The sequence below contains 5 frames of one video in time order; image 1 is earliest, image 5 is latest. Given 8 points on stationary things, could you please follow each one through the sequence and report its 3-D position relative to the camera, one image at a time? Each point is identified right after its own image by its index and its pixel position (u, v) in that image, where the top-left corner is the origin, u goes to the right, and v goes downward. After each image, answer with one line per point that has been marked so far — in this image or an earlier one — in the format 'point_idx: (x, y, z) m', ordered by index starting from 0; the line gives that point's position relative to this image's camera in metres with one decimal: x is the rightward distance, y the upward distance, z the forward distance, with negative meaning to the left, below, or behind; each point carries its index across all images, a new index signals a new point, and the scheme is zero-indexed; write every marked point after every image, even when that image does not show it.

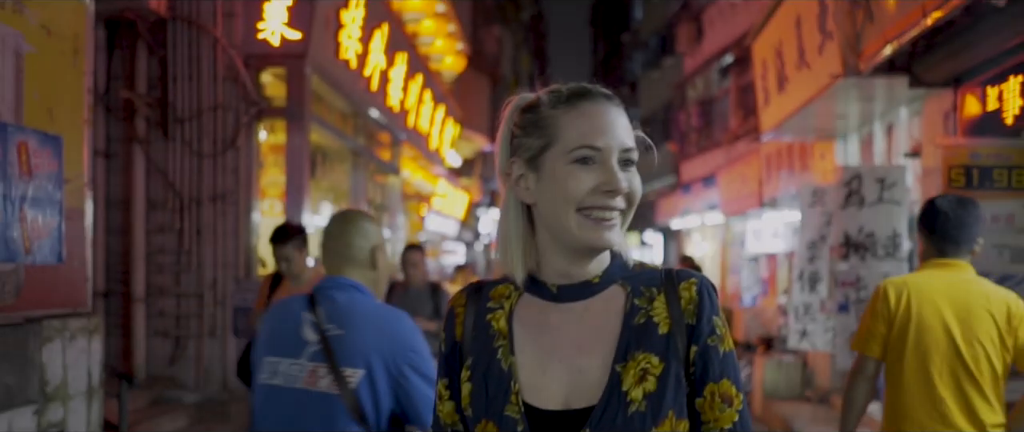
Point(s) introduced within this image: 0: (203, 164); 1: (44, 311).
0: (-2.8, +0.5, +7.8) m
1: (-2.3, -0.5, +4.4) m
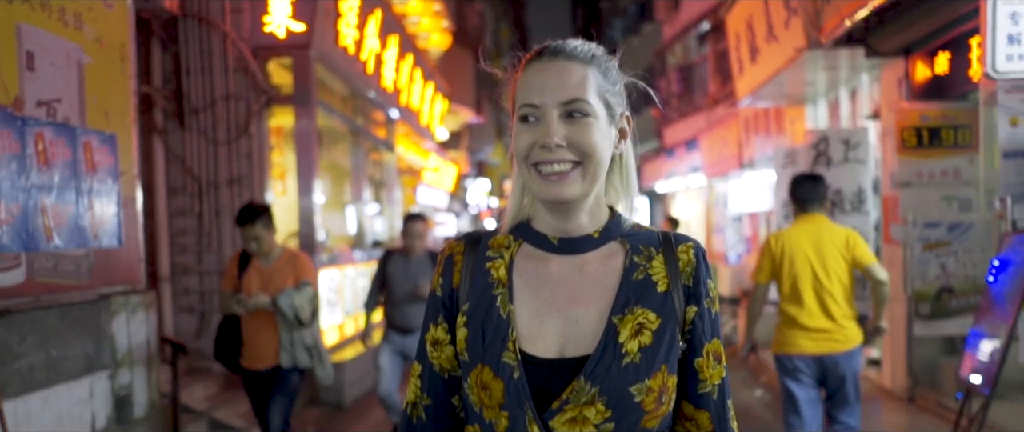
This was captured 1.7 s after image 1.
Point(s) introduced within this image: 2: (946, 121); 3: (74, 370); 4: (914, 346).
0: (-2.8, +0.6, +8.4) m
1: (-2.3, -0.4, +5.0) m
2: (+3.3, +0.7, +6.6) m
3: (-2.3, -0.8, +4.5) m
4: (+3.2, -1.0, +6.8) m
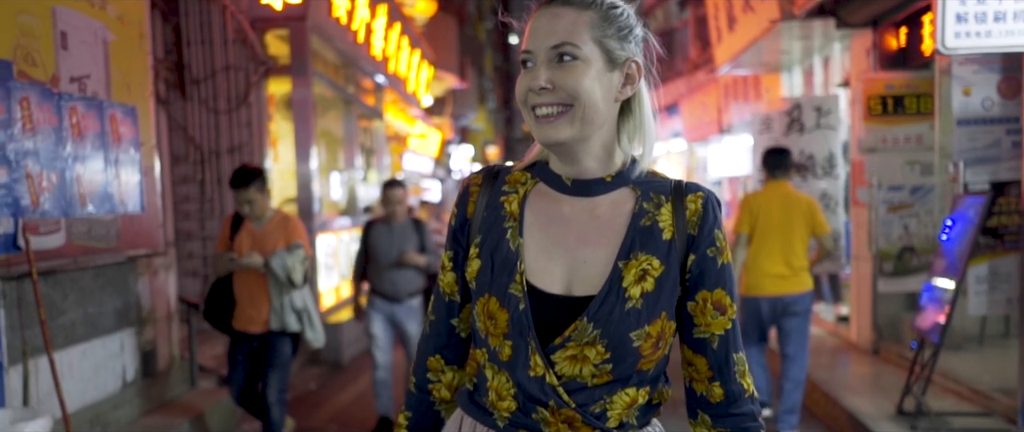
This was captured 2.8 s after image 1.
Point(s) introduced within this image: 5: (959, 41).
0: (-2.9, +1.0, +8.7) m
1: (-2.3, -0.2, +5.4) m
2: (+3.2, +1.0, +7.0) m
3: (-2.3, -0.6, +4.9) m
4: (+3.1, -0.7, +7.3) m
5: (+2.3, +0.9, +4.5) m
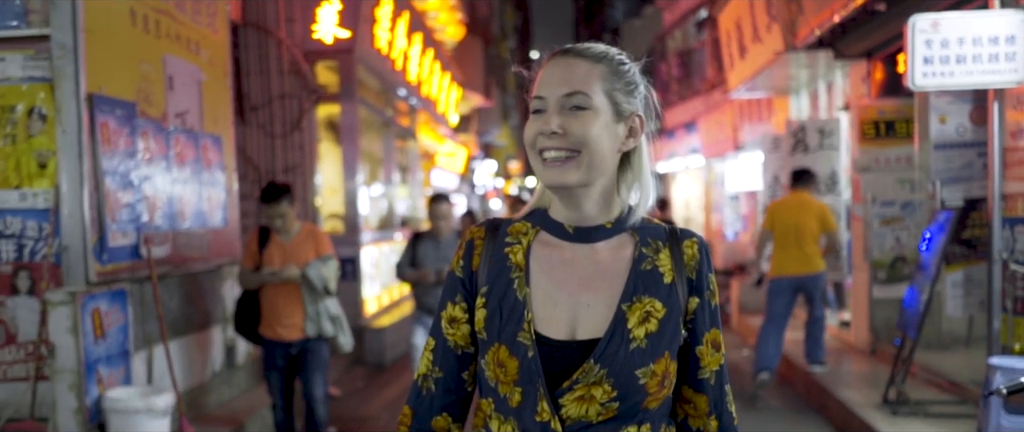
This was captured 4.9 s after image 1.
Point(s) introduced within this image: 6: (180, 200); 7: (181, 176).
0: (-2.6, +0.8, +9.6) m
1: (-2.1, -0.3, +6.2) m
2: (+3.5, +0.9, +7.8) m
3: (-2.1, -0.7, +5.8) m
4: (+3.4, -0.9, +8.0) m
5: (+2.5, +0.8, +5.3) m
6: (-2.1, +0.1, +5.6) m
7: (-2.1, +0.3, +5.6) m
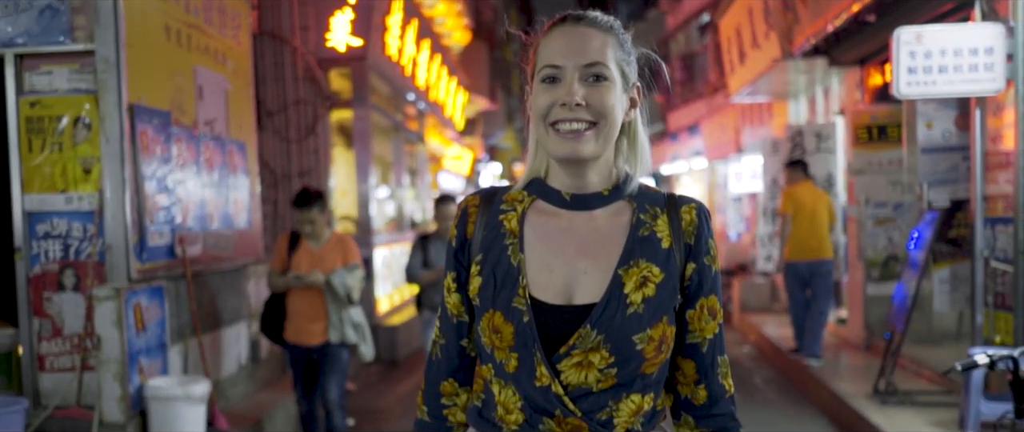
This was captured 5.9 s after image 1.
0: (-2.5, +0.8, +10.0) m
1: (-2.0, -0.3, +6.6) m
2: (+3.5, +0.9, +8.1) m
3: (-2.0, -0.7, +6.2) m
4: (+3.4, -0.9, +8.3) m
5: (+2.6, +0.8, +5.6) m
6: (-2.1, +0.1, +5.9) m
7: (-2.1, +0.2, +6.0) m
